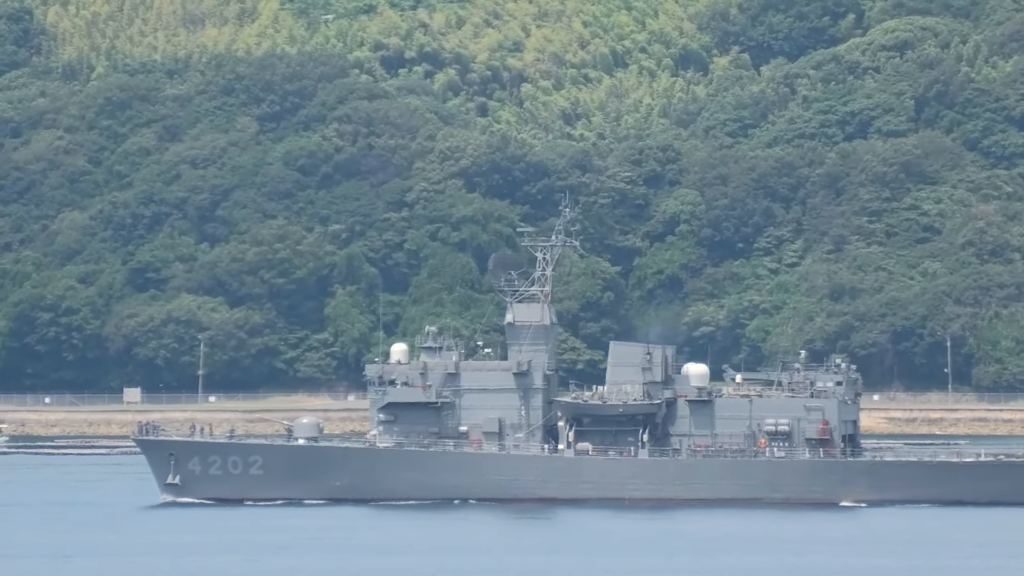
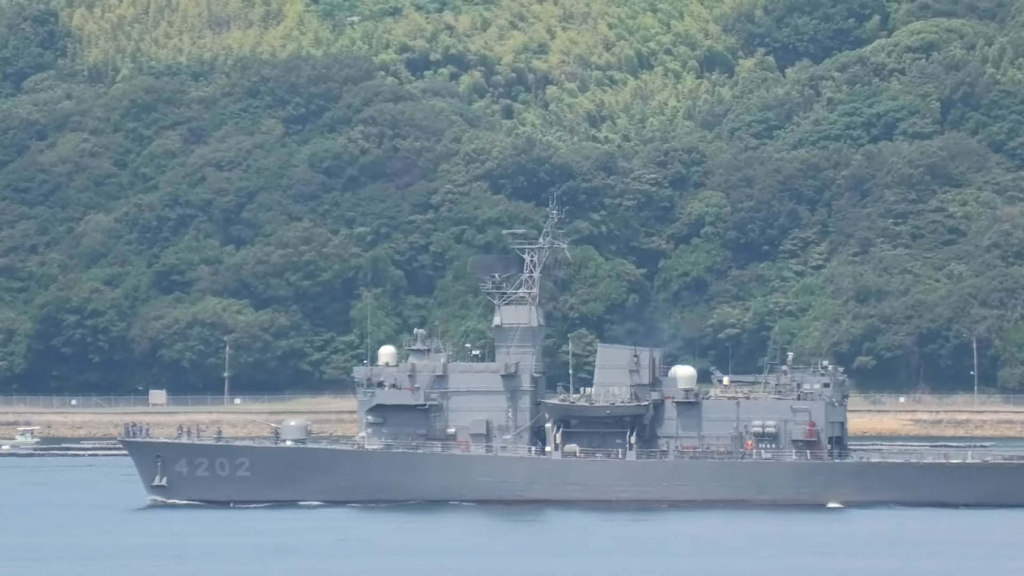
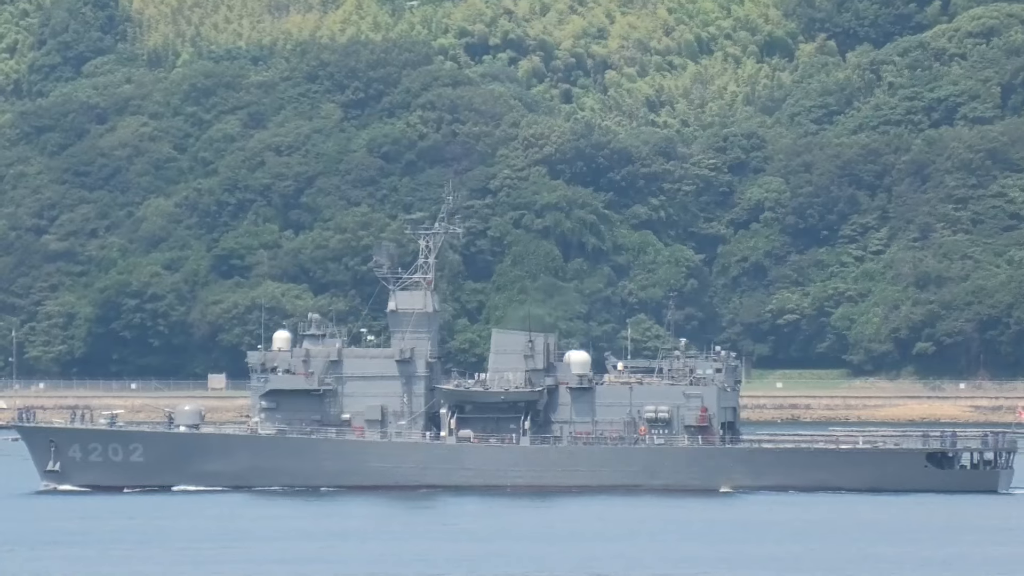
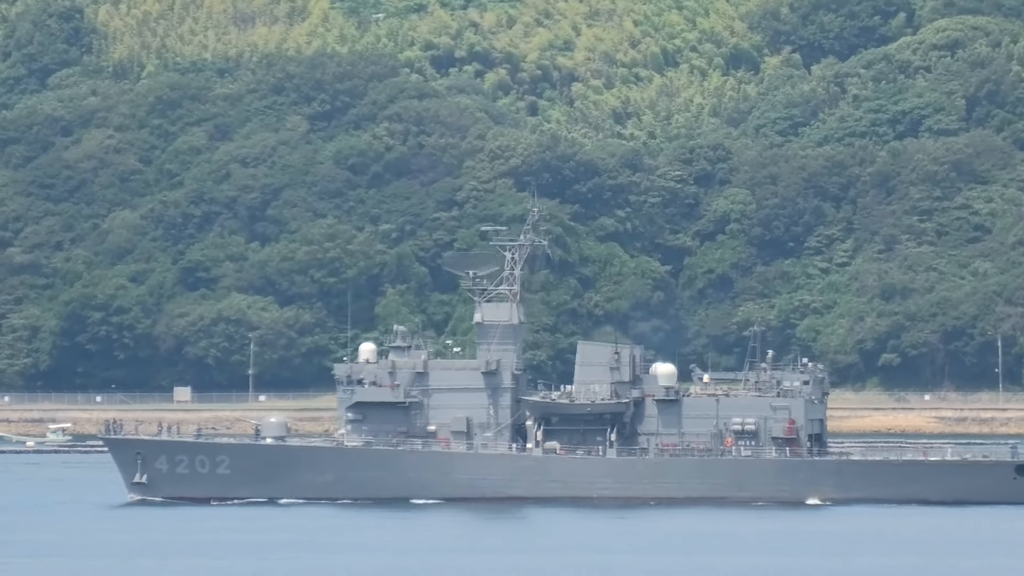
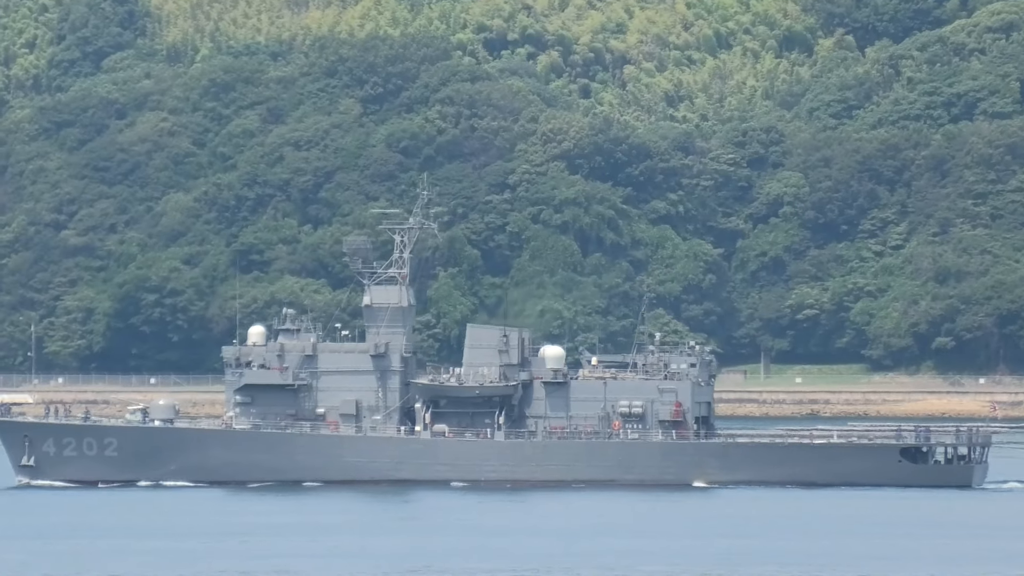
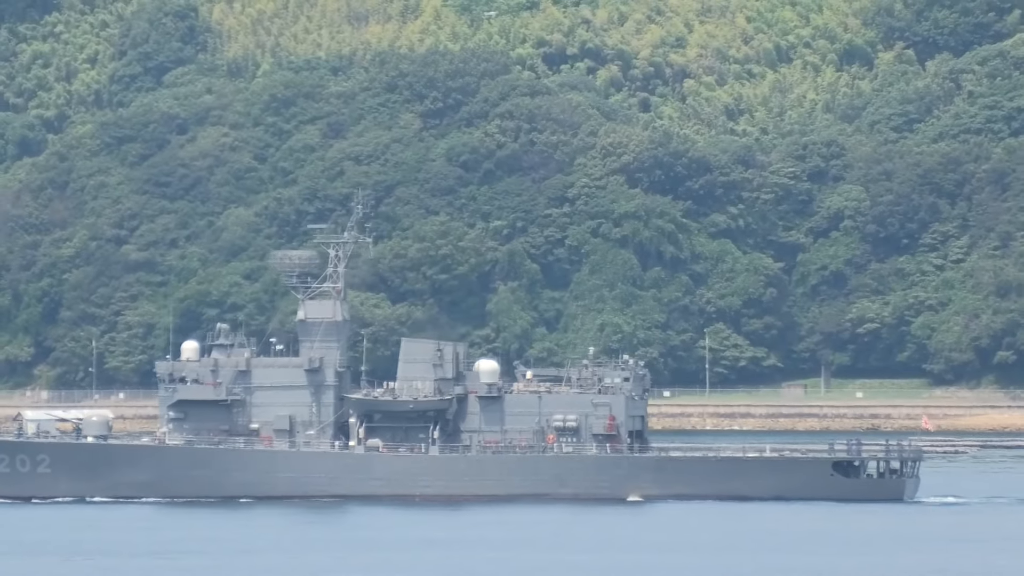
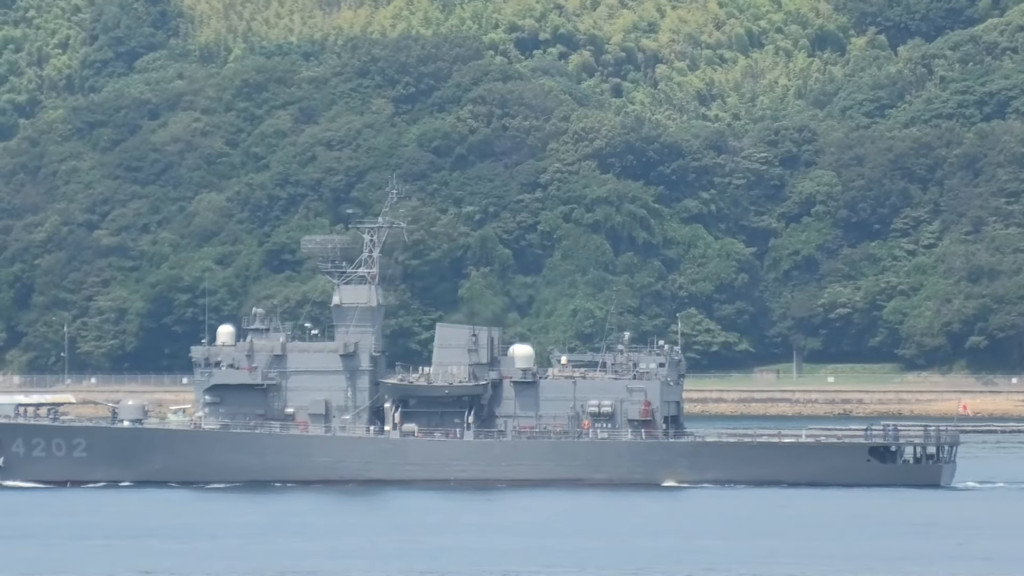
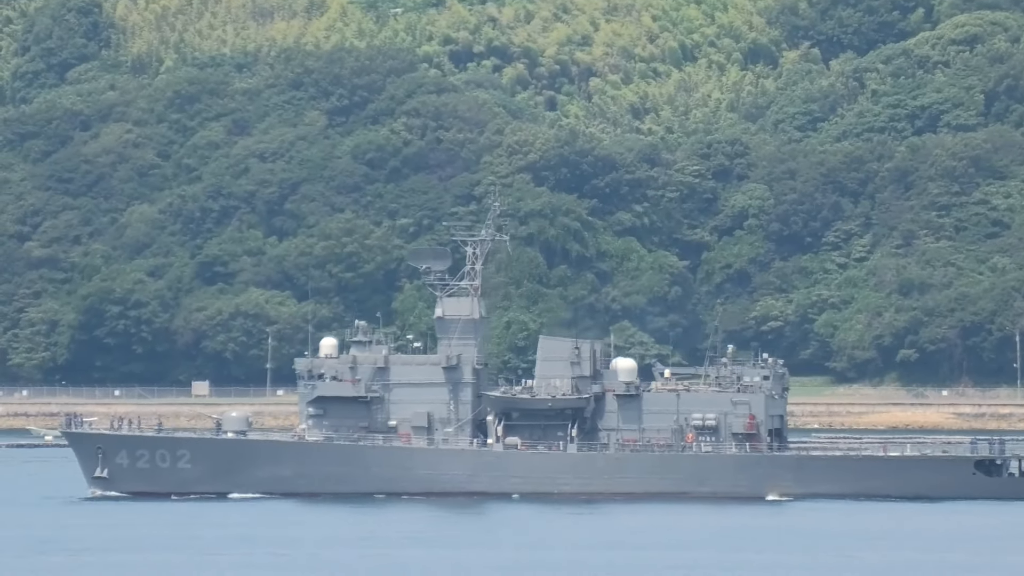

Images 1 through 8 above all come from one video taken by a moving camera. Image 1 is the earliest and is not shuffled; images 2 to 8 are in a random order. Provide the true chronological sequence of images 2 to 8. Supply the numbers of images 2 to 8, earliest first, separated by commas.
2, 4, 8, 3, 5, 7, 6
